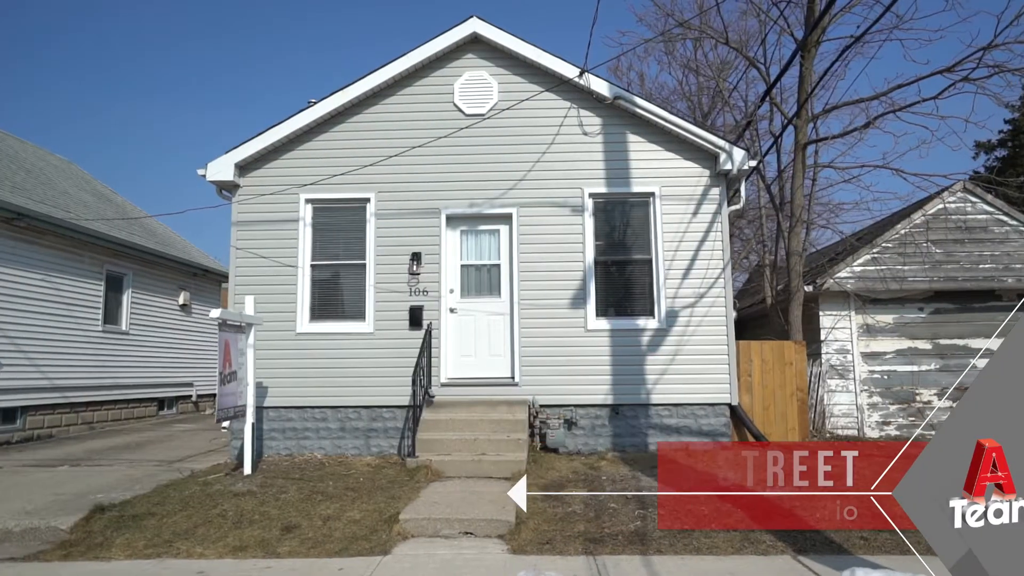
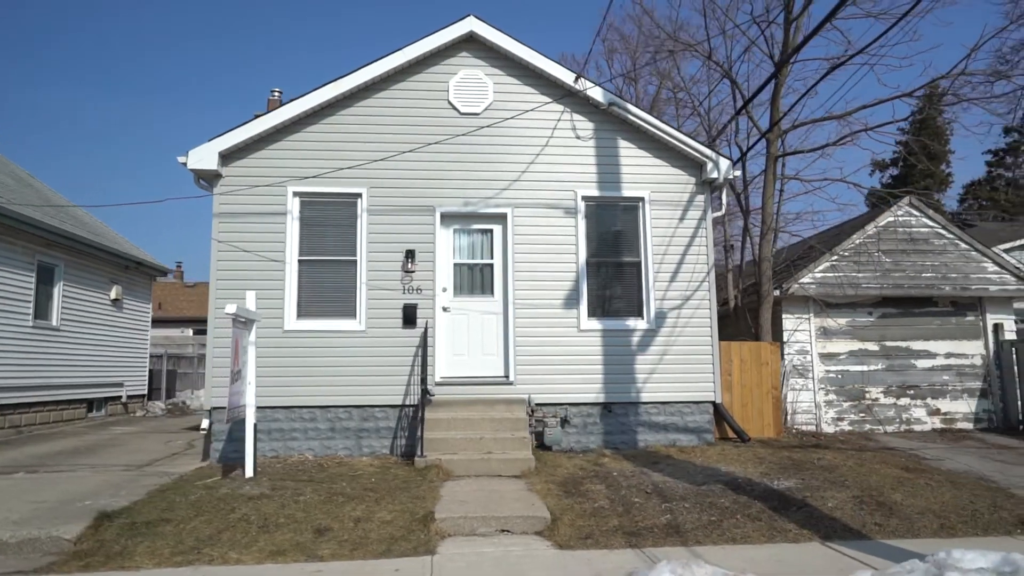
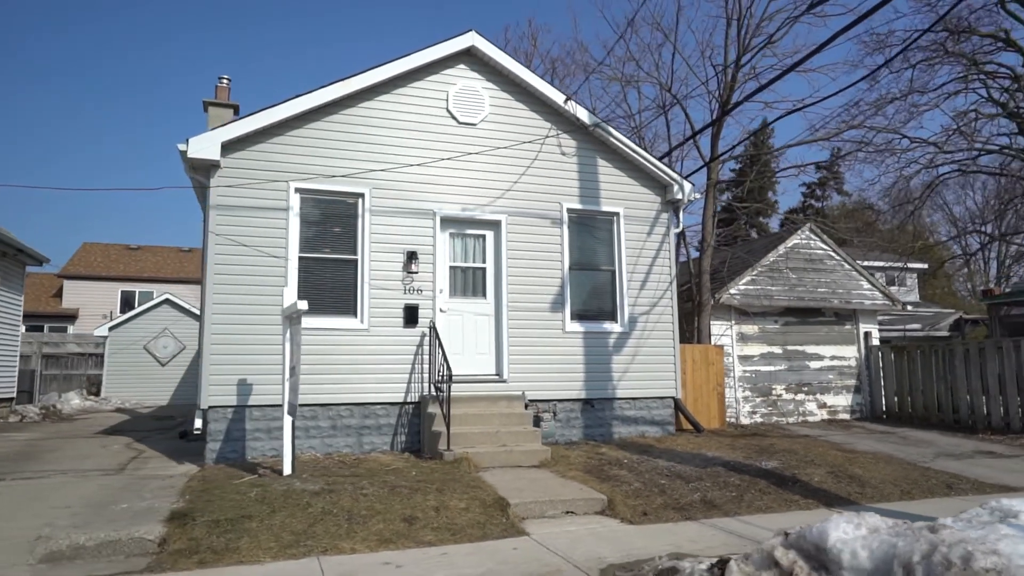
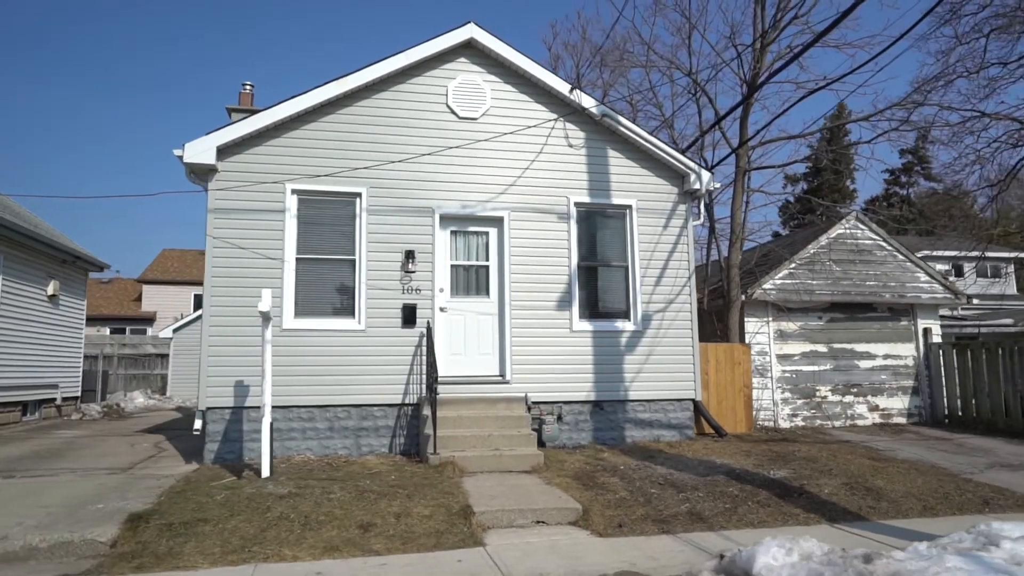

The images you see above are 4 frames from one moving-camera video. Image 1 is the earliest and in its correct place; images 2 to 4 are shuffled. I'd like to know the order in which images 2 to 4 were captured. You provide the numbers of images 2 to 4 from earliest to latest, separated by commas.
2, 4, 3
